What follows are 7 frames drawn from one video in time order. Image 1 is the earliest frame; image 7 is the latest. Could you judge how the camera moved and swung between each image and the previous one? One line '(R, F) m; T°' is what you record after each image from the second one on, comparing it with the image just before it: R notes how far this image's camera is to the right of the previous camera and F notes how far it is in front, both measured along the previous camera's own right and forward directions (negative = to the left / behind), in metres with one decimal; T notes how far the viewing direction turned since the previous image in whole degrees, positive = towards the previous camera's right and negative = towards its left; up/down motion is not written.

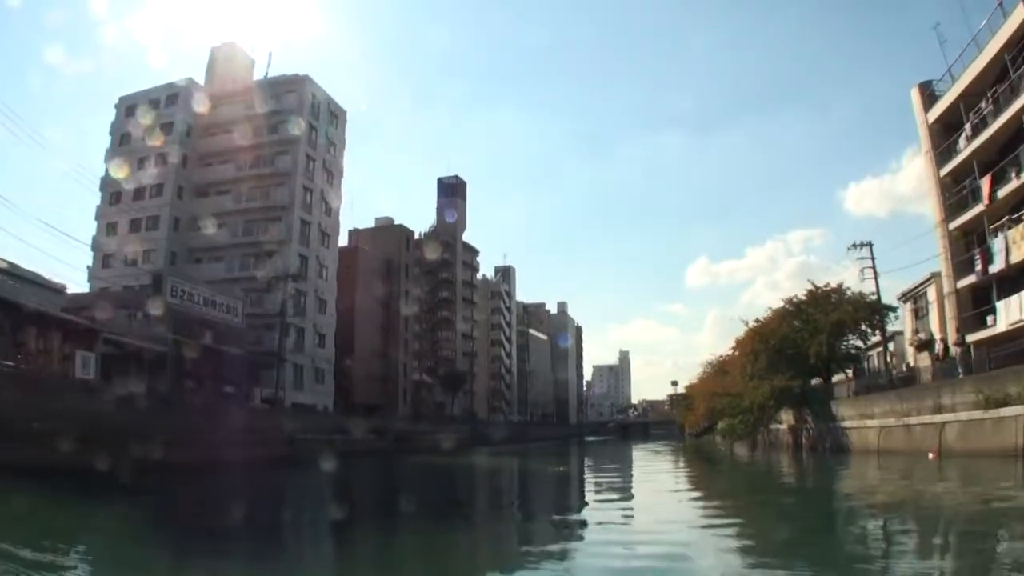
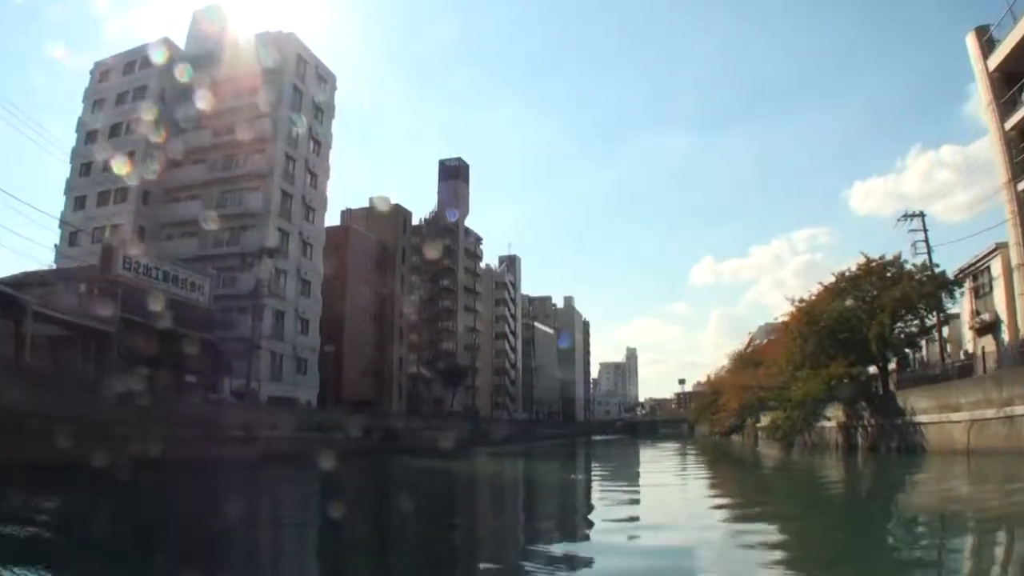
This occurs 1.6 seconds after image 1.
(-0.1, +2.1) m; 0°
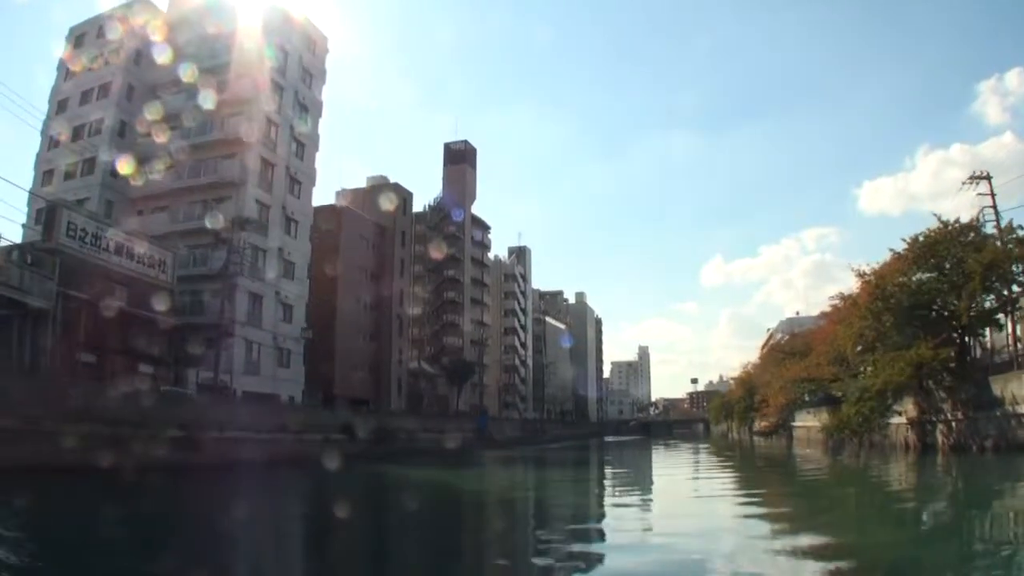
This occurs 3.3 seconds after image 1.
(-0.1, +2.1) m; -1°
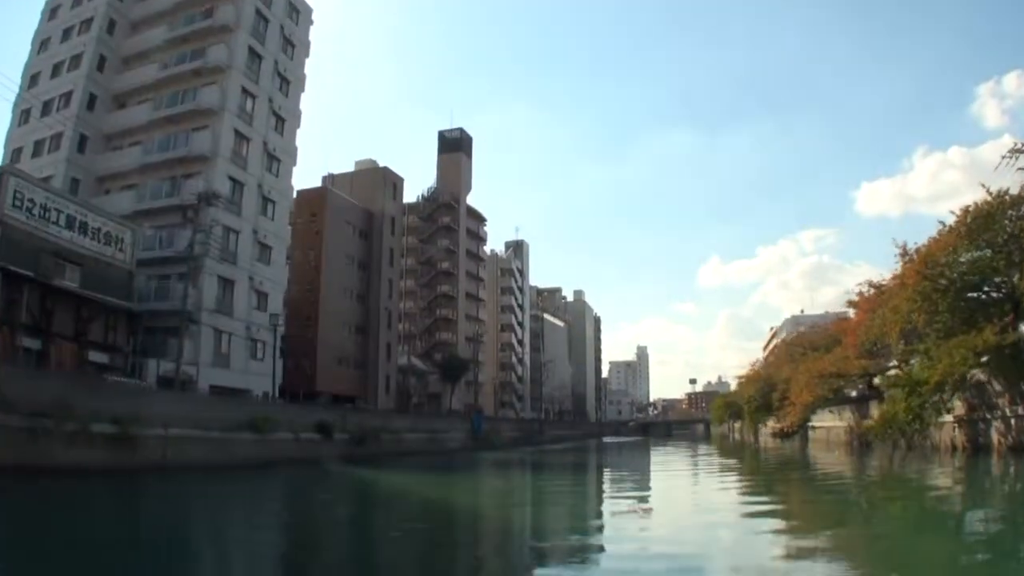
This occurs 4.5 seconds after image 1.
(0.0, +1.3) m; 0°
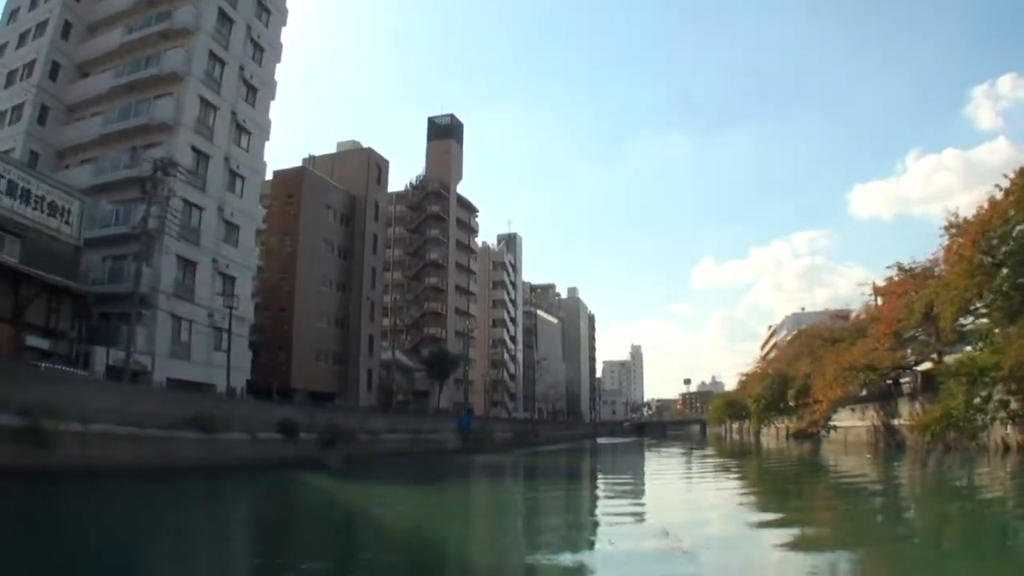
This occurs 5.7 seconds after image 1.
(0.0, +1.2) m; +1°
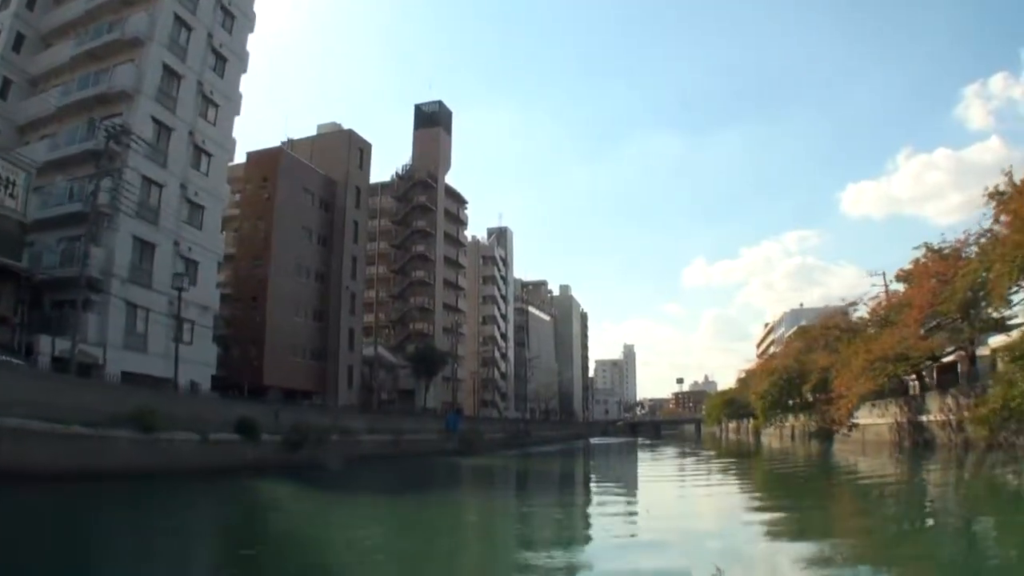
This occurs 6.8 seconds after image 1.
(0.0, +1.0) m; +1°
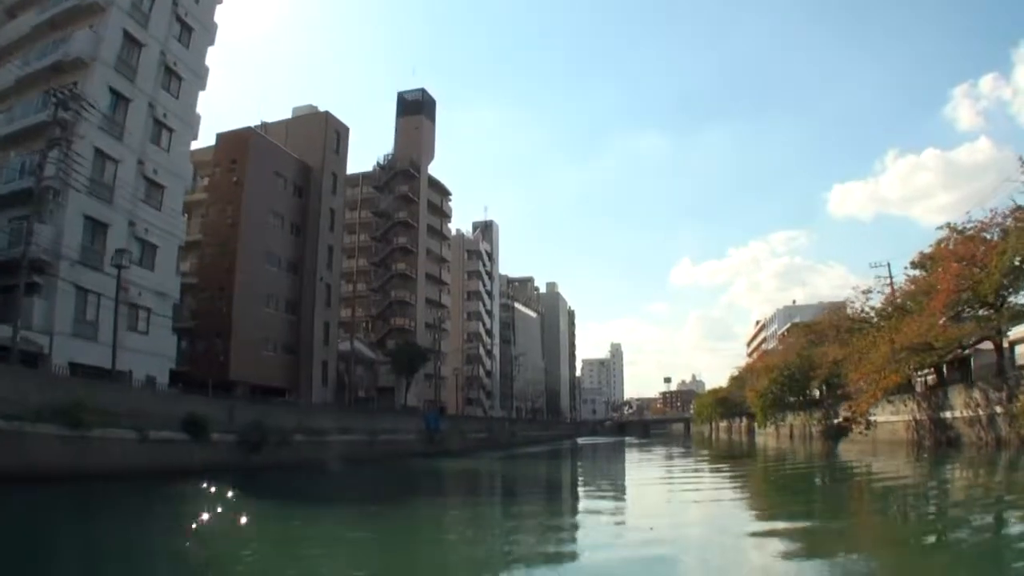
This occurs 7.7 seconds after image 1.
(0.0, +0.9) m; +1°
